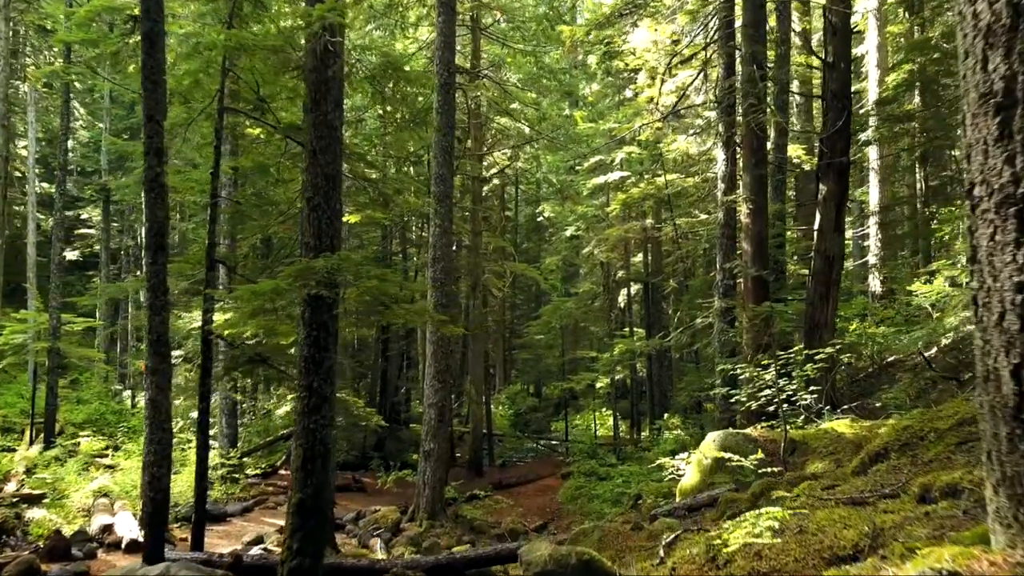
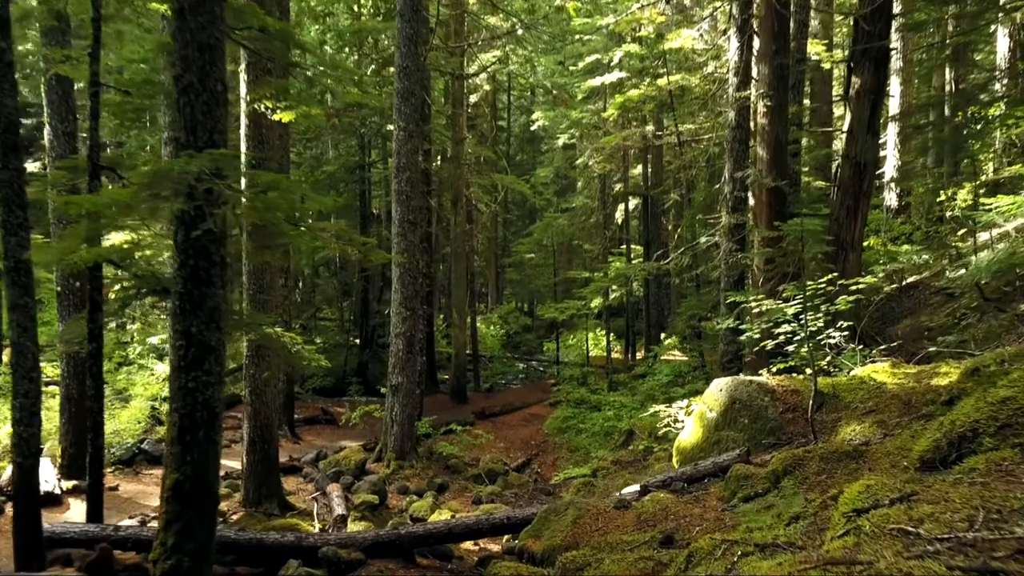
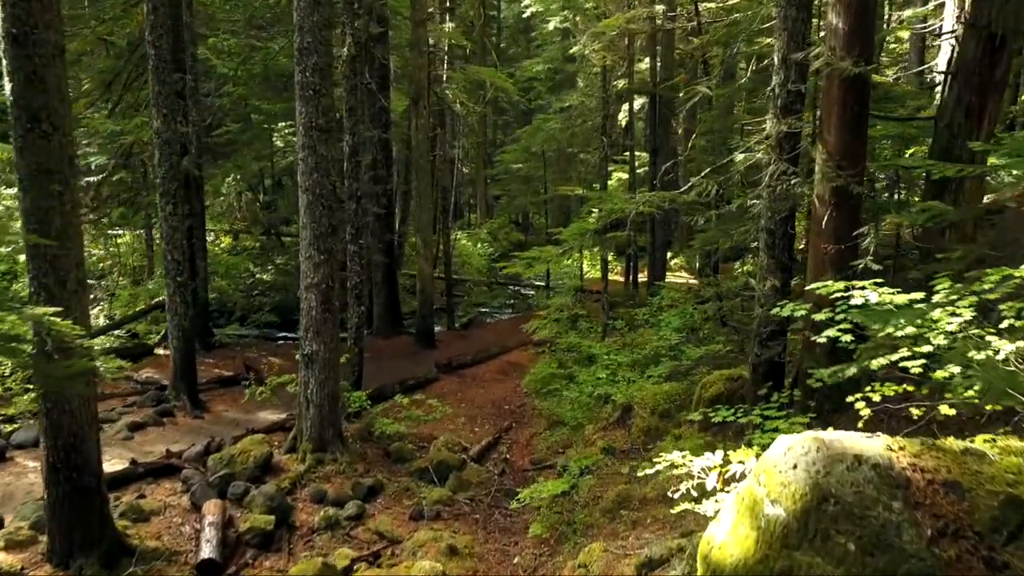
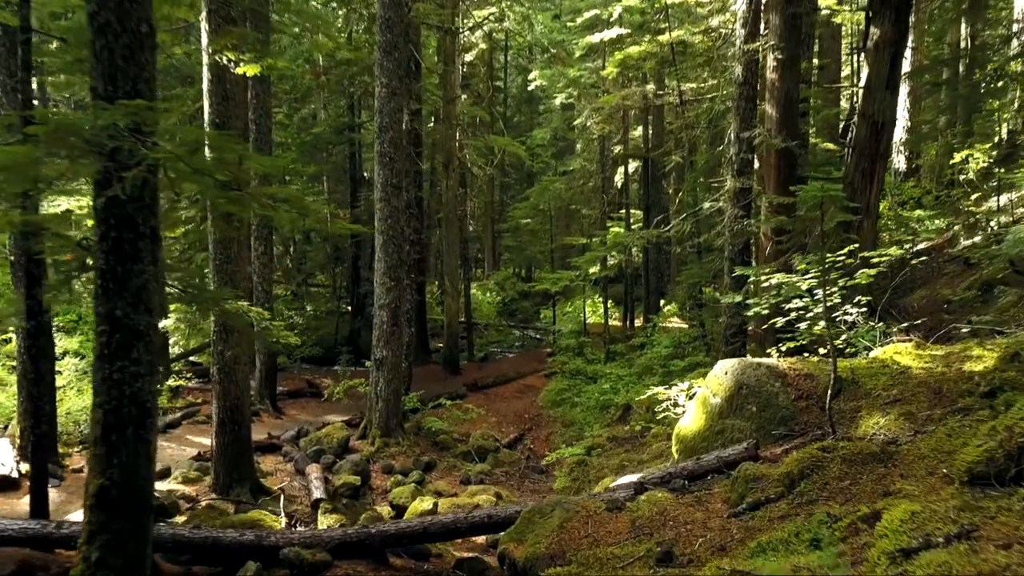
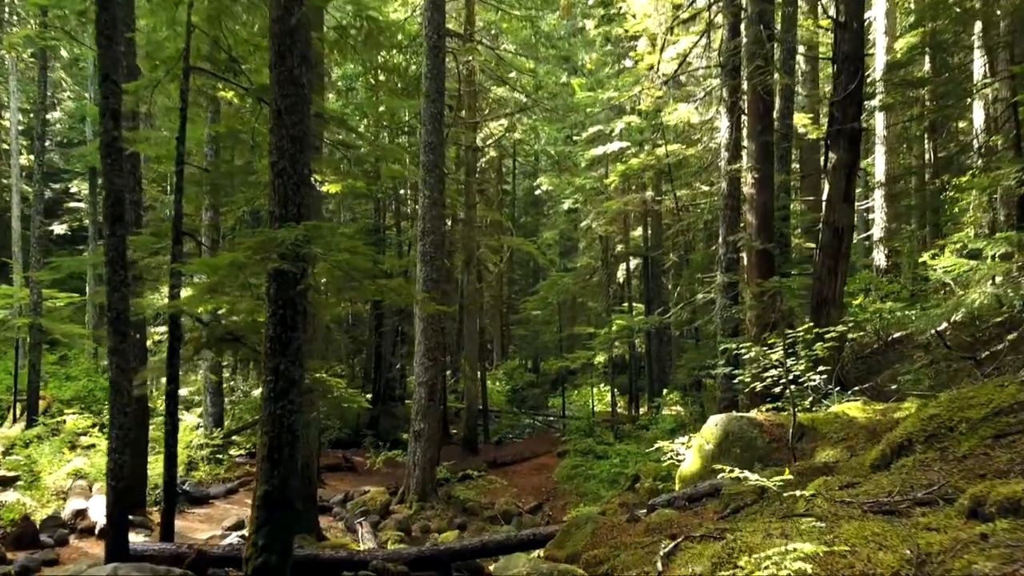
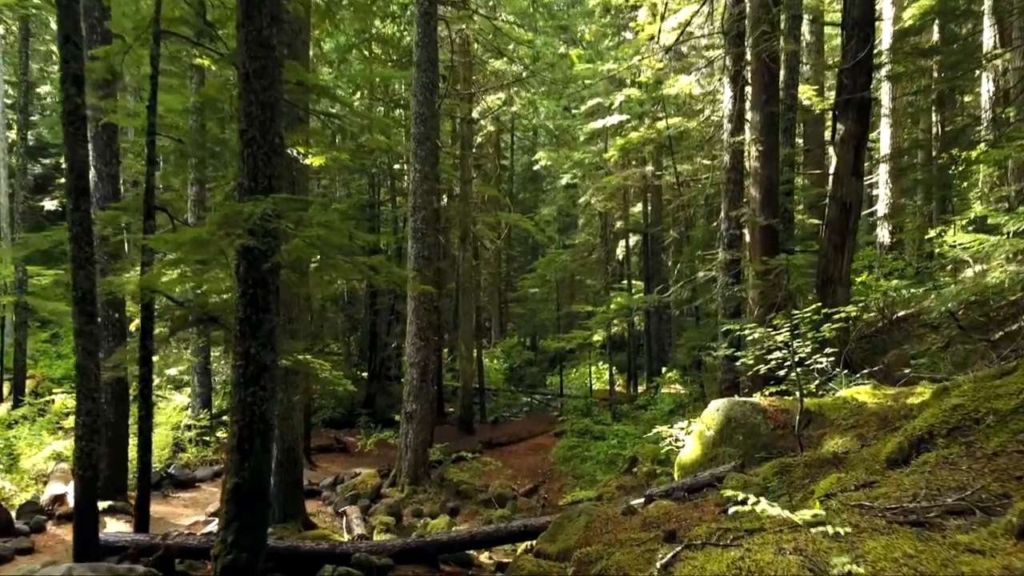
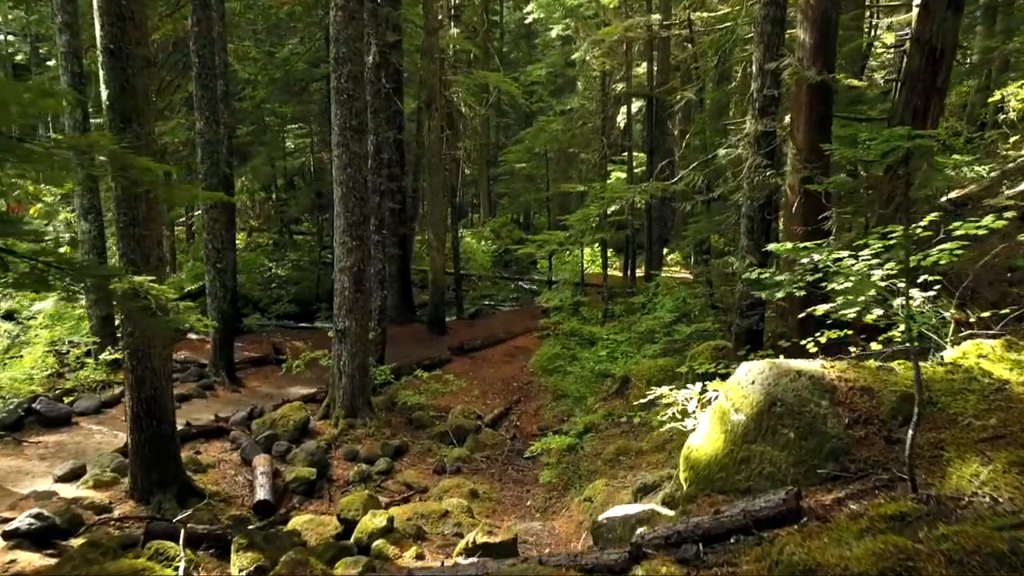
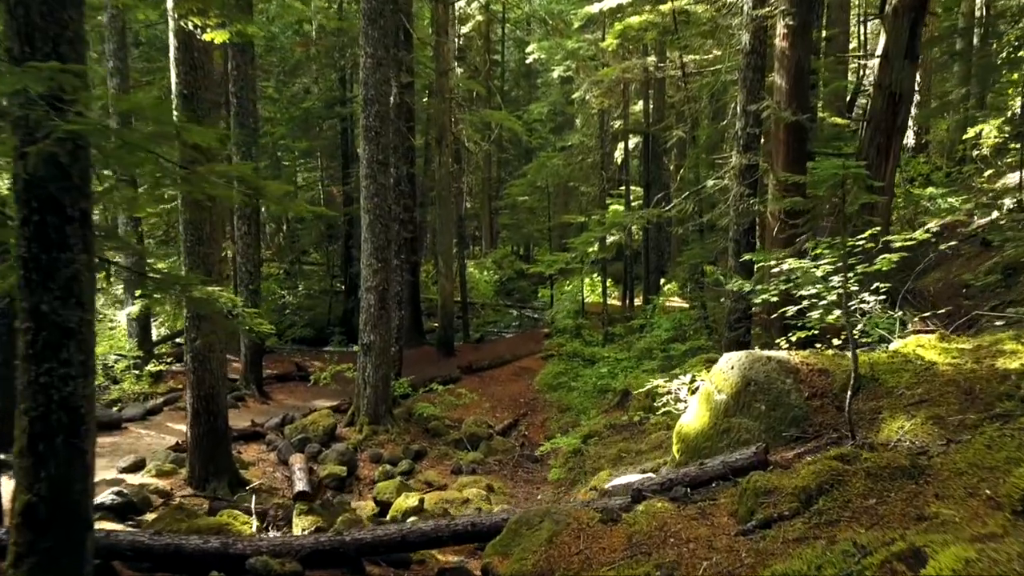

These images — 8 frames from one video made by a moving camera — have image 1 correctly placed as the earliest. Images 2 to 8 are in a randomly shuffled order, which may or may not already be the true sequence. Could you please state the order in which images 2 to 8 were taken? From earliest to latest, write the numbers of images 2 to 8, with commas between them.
5, 6, 2, 4, 8, 7, 3
